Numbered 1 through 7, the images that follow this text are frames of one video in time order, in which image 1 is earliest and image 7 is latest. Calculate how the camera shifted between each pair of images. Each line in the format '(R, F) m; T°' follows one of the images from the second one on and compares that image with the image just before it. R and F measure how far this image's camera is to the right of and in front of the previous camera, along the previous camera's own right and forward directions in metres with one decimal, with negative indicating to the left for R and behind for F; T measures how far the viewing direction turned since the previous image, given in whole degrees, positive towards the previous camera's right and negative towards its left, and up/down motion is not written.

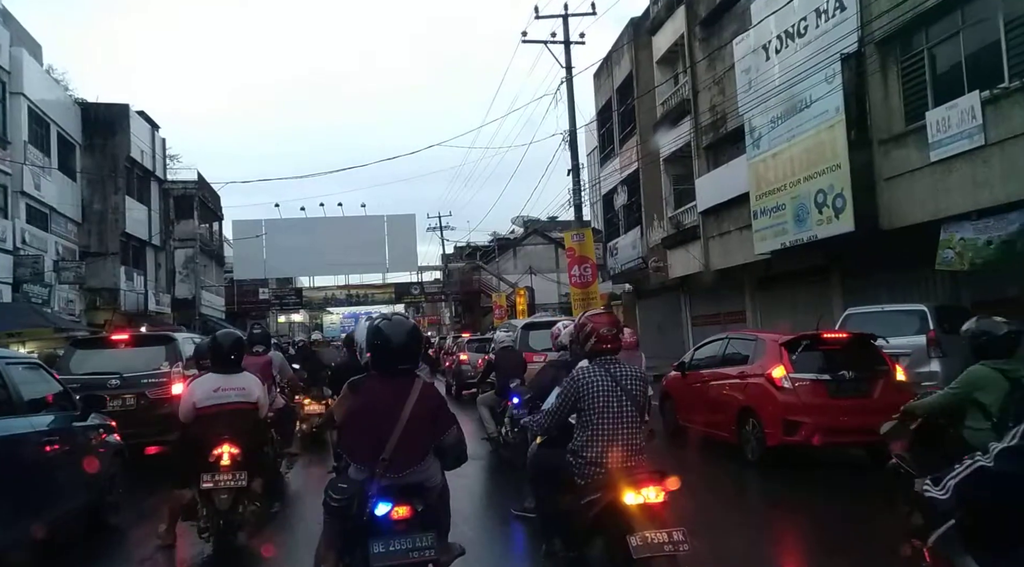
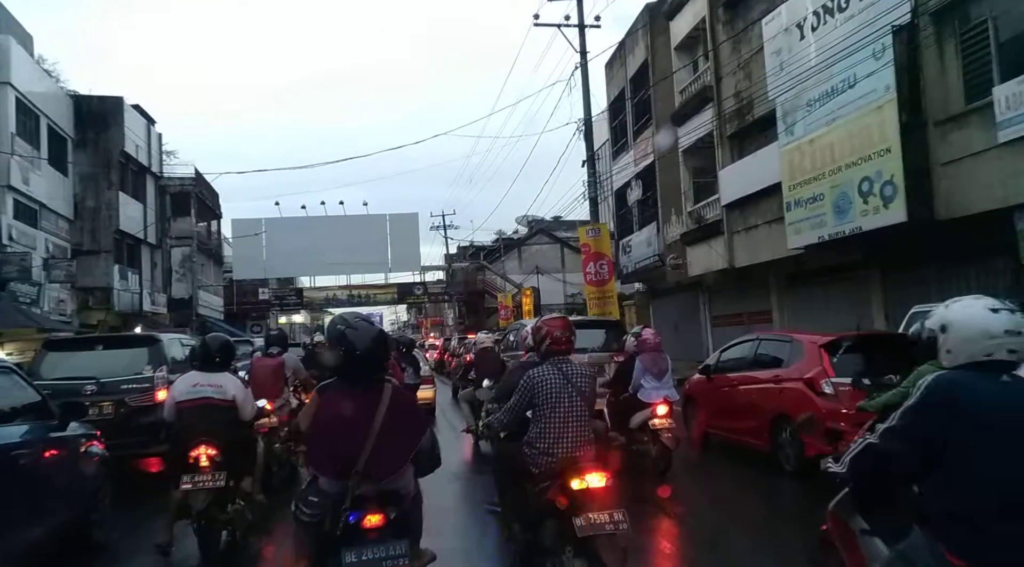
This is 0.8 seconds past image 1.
(-0.2, +1.1) m; 0°
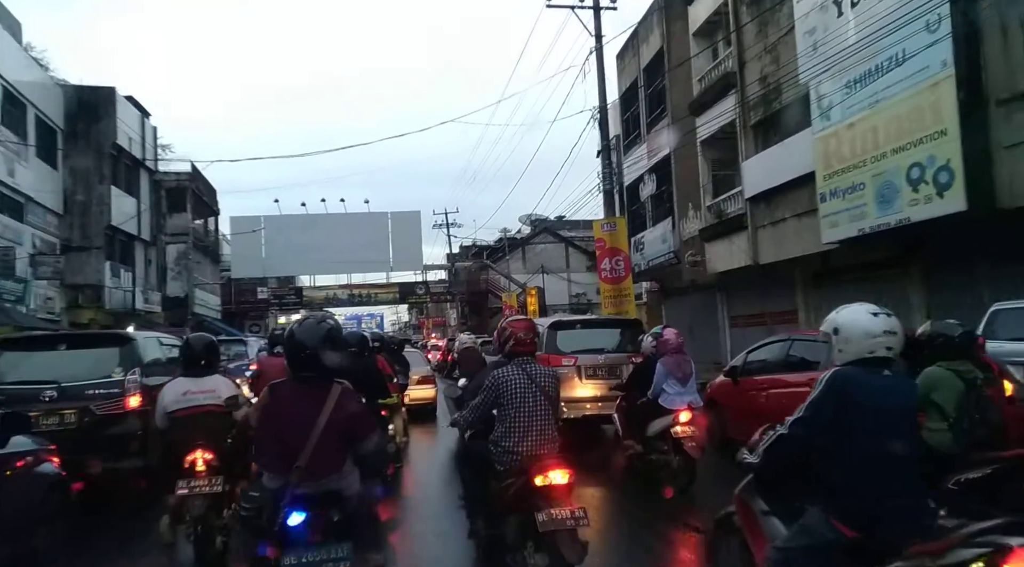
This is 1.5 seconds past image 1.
(-0.2, +1.1) m; 0°
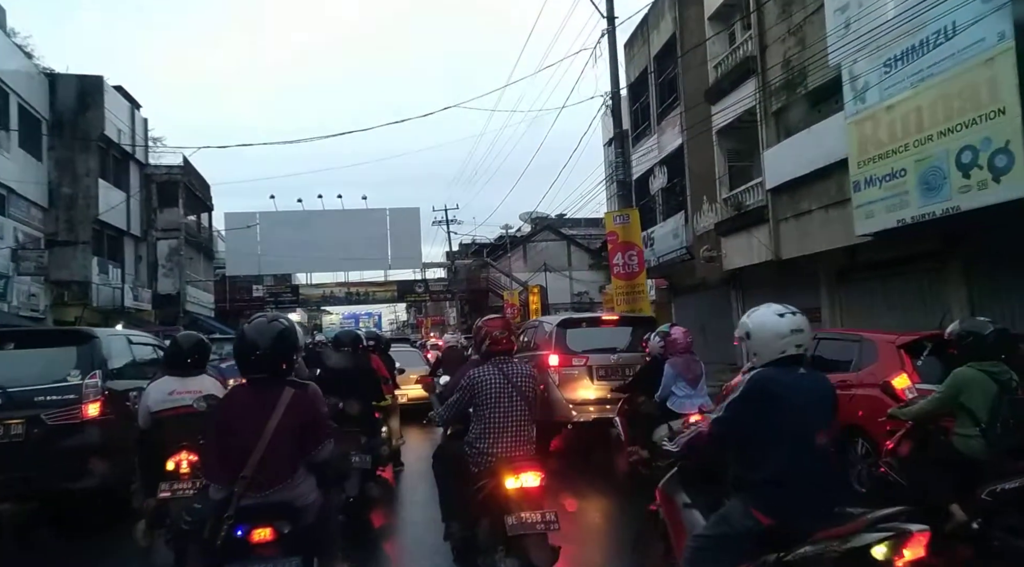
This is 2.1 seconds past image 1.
(-0.2, +1.0) m; 0°
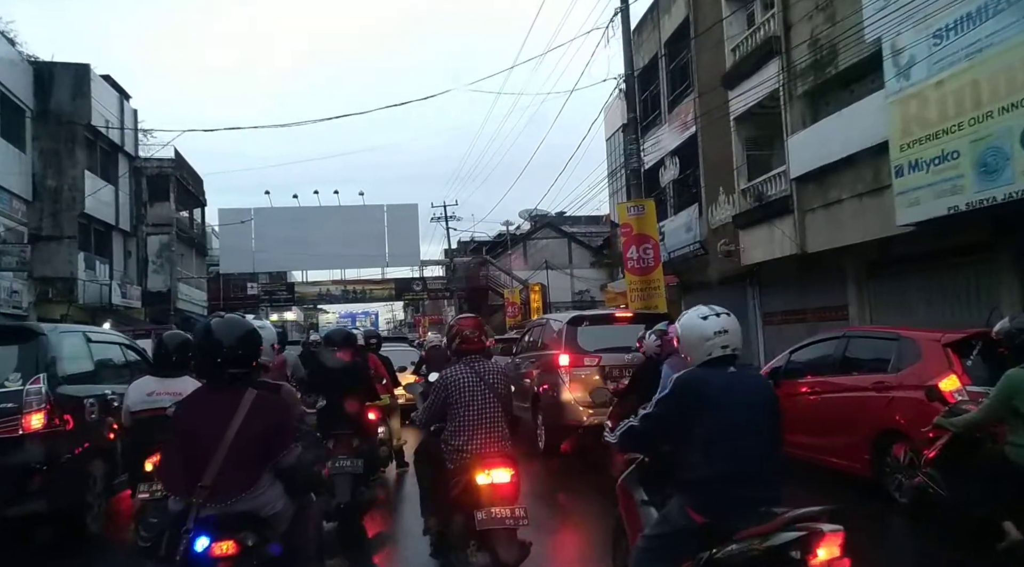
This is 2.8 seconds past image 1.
(-0.2, +1.0) m; 0°
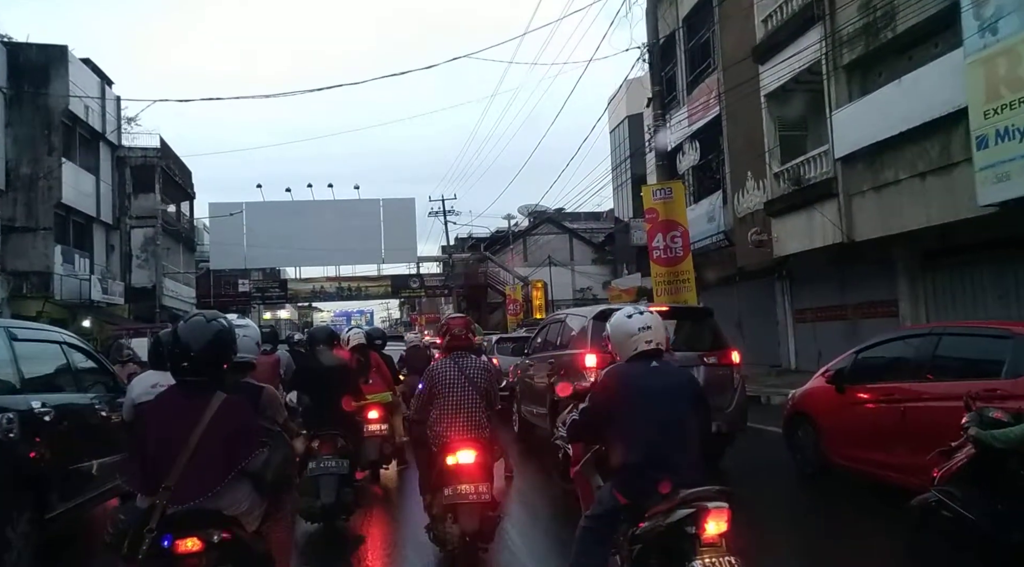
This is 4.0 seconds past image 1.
(-0.3, +1.6) m; 0°
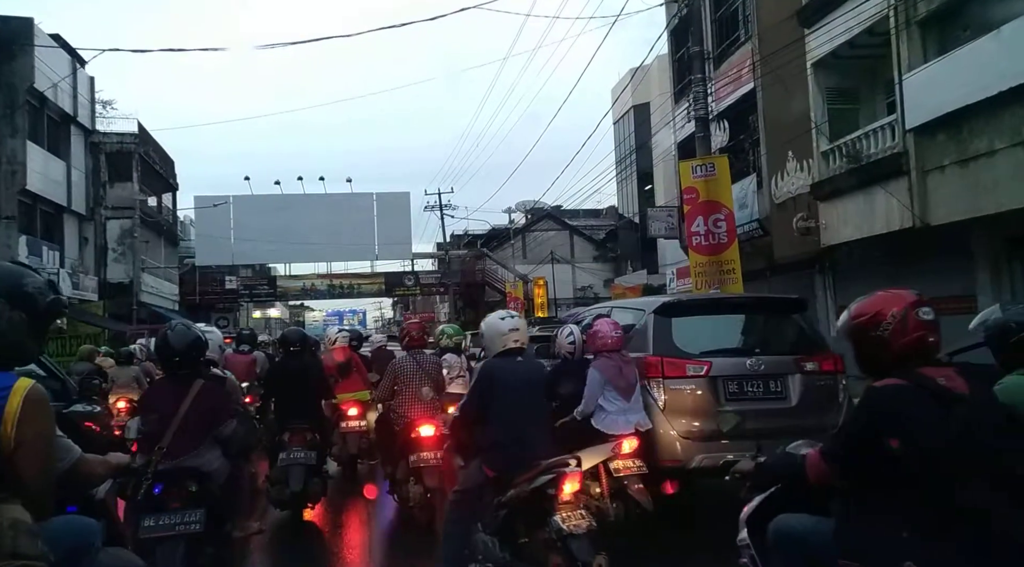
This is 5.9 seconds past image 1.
(-0.3, +2.0) m; 0°
